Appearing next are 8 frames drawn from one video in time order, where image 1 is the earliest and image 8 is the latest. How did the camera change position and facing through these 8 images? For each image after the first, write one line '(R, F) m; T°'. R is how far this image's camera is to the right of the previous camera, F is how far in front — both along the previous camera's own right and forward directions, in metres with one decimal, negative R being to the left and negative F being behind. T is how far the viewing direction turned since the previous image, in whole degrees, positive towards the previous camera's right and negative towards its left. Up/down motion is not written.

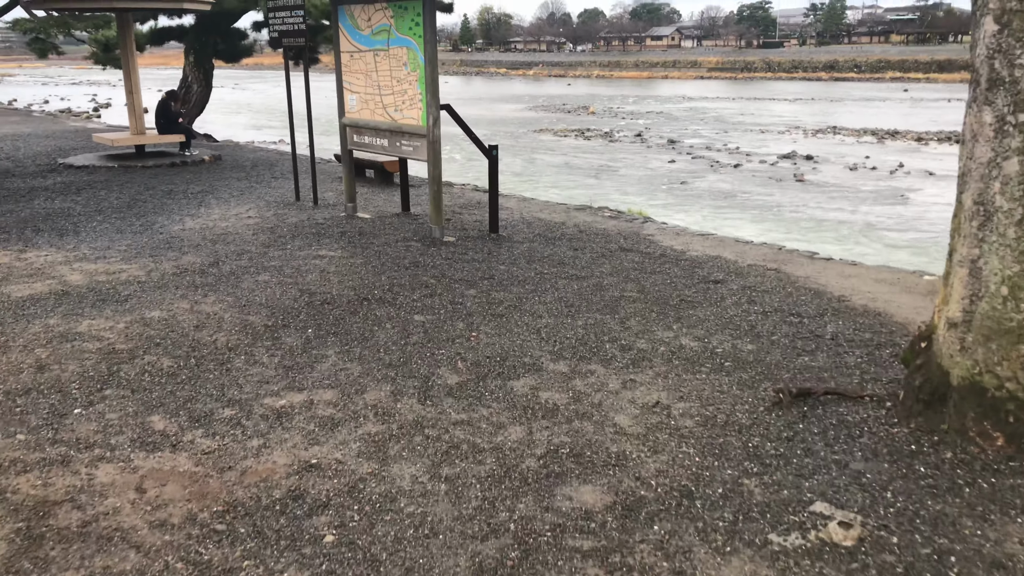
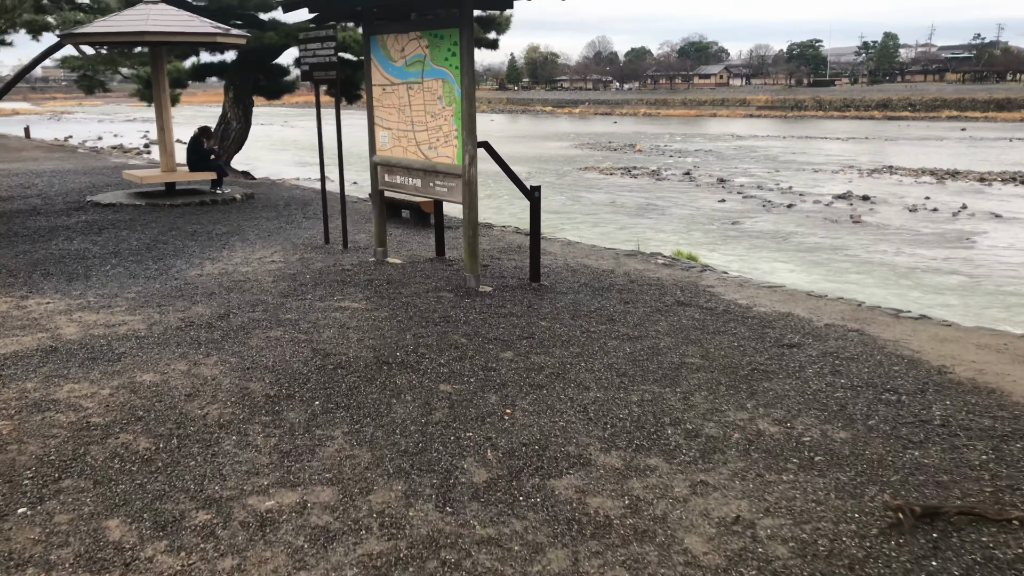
(0.0, +0.7) m; -3°
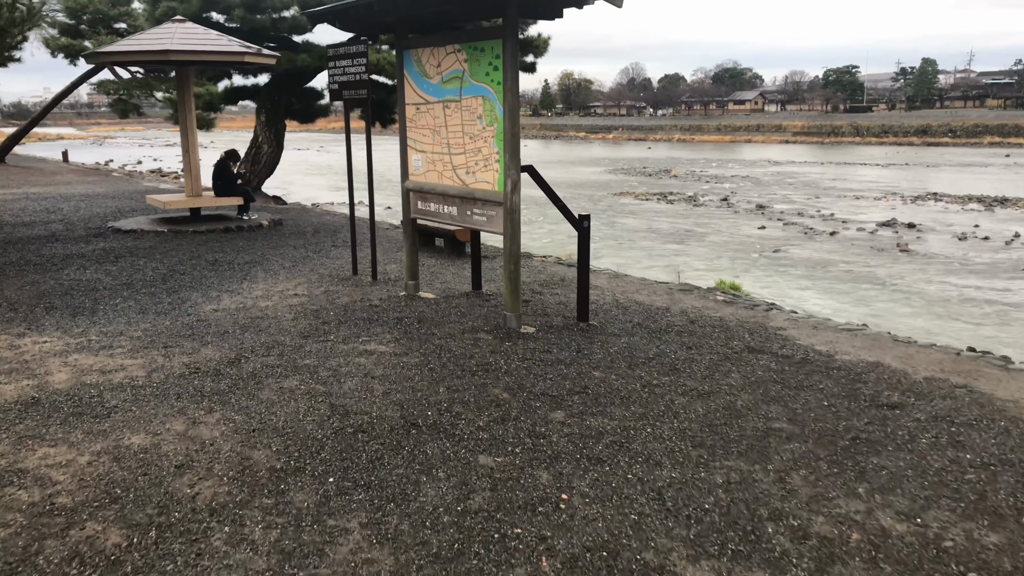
(-0.1, +0.7) m; -2°
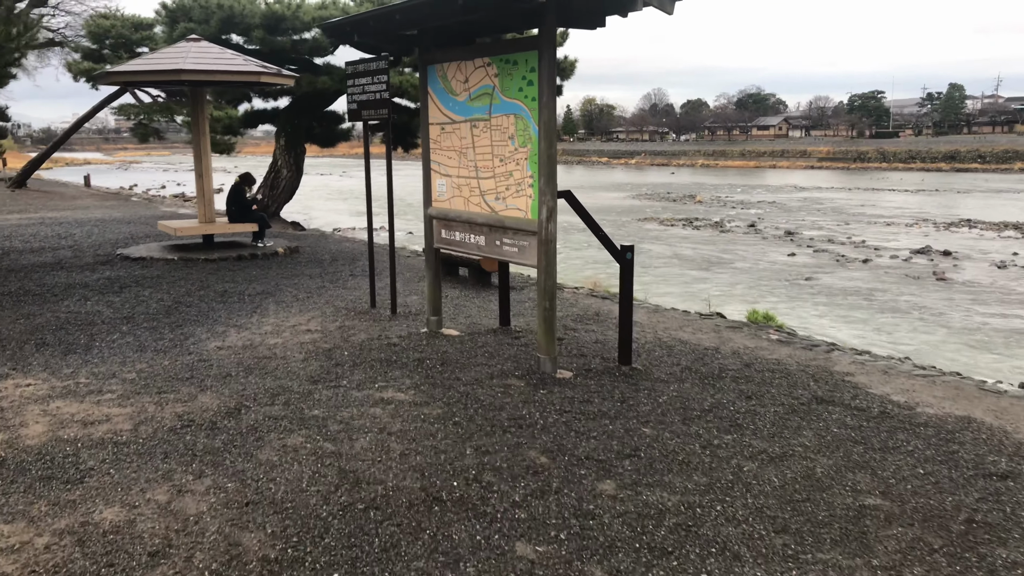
(-0.1, +0.6) m; -1°
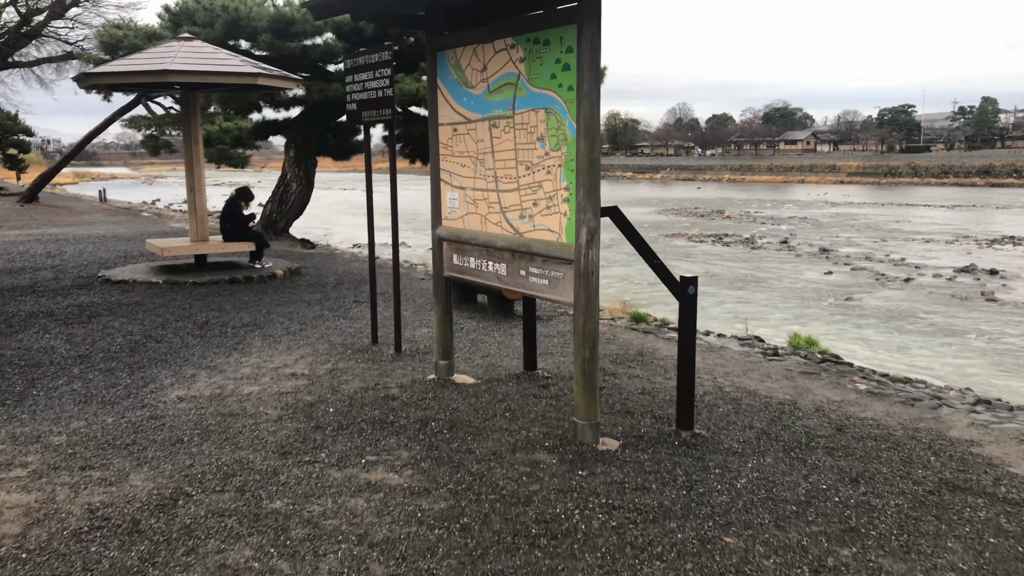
(0.0, +1.1) m; -1°
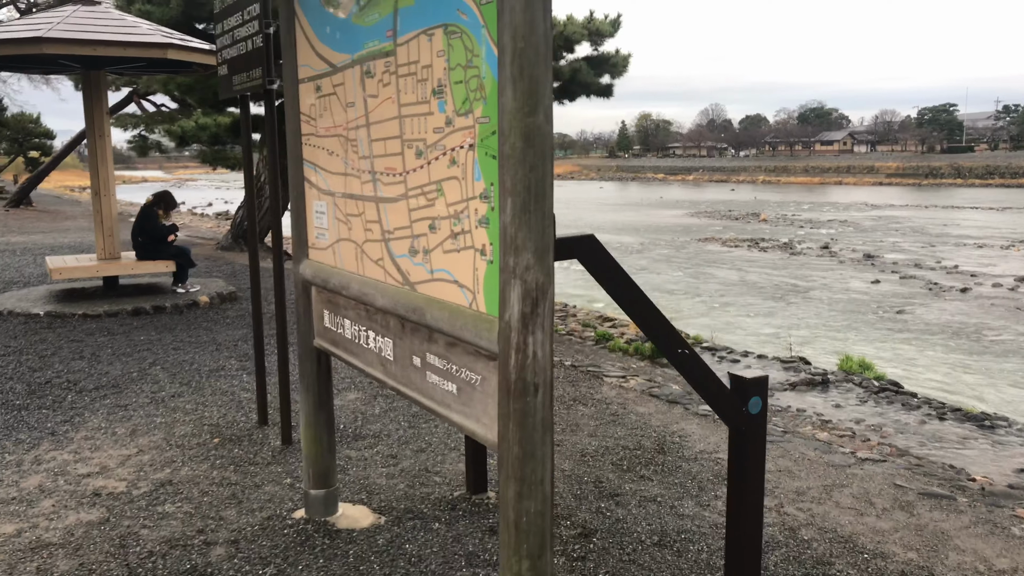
(+0.3, +2.1) m; -2°
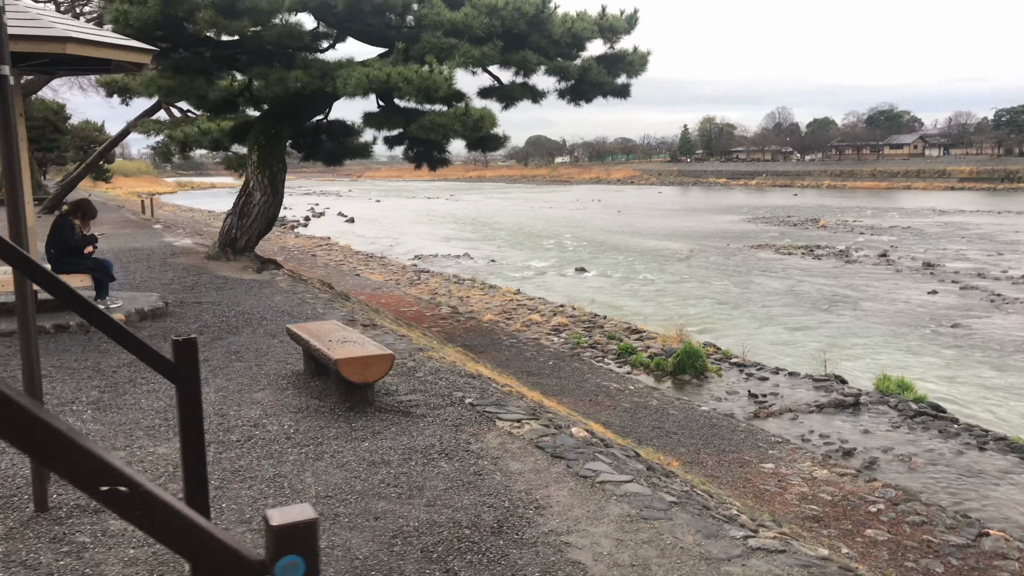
(+0.9, +0.8) m; -4°
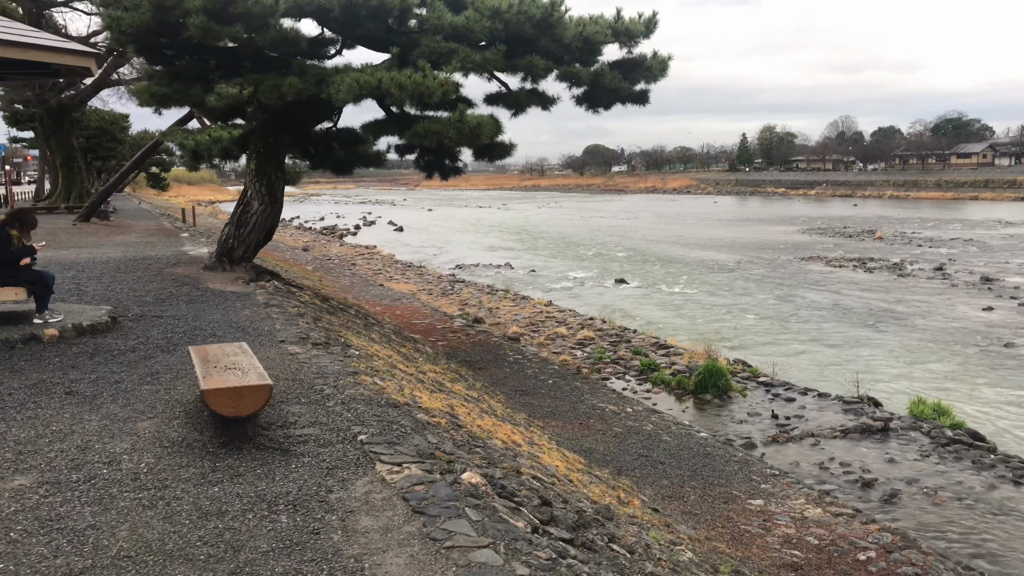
(+0.7, +0.5) m; -4°
